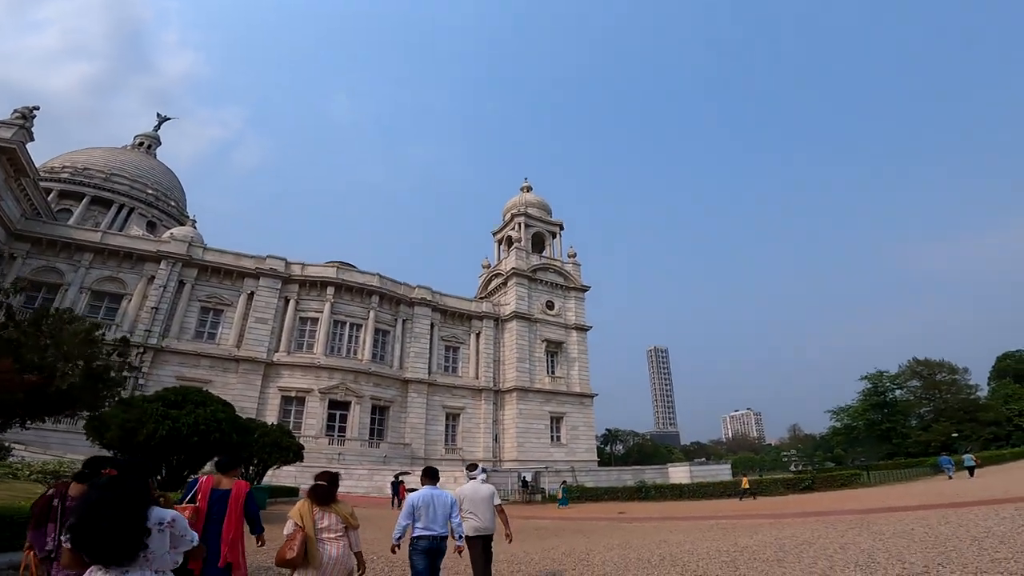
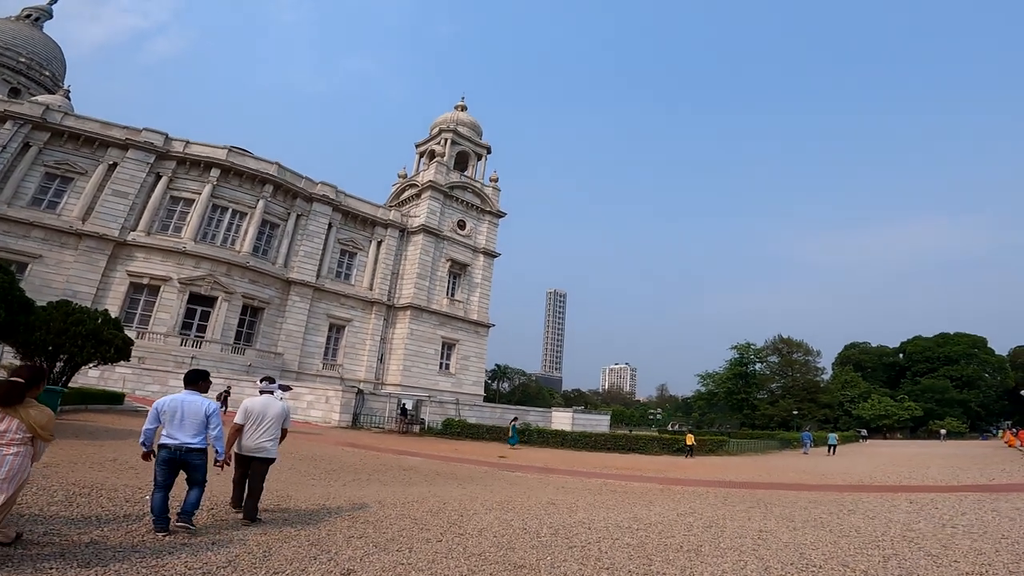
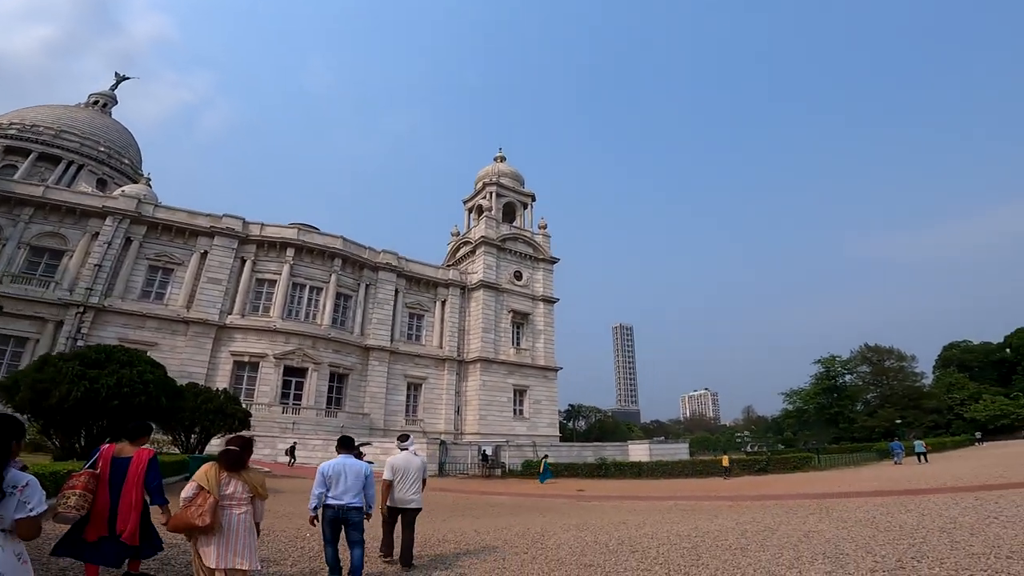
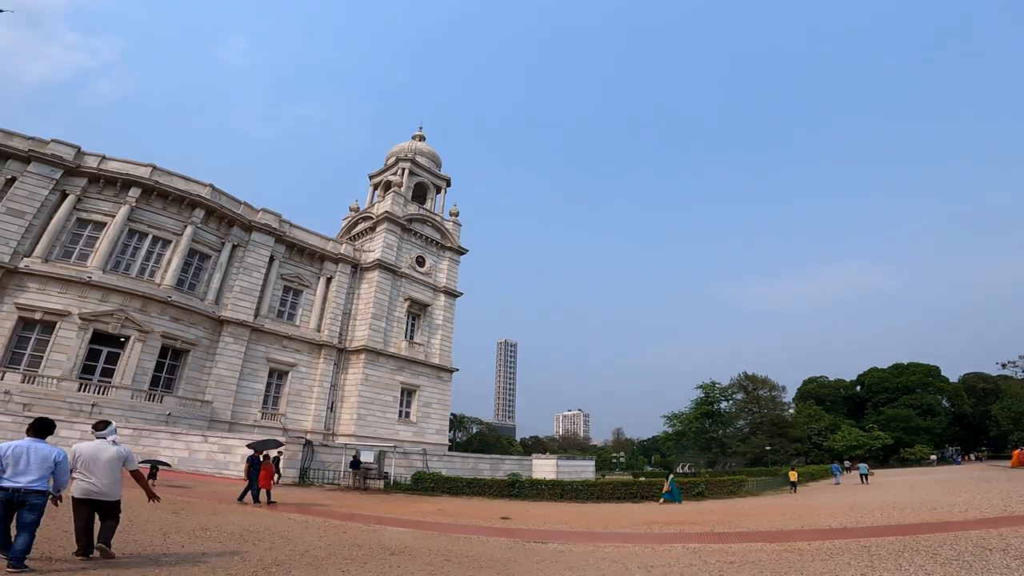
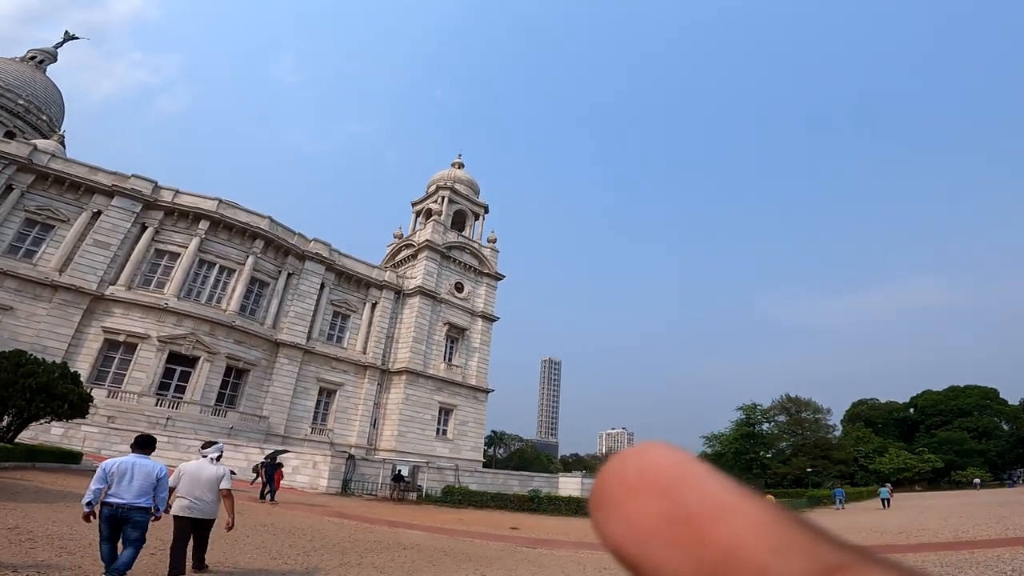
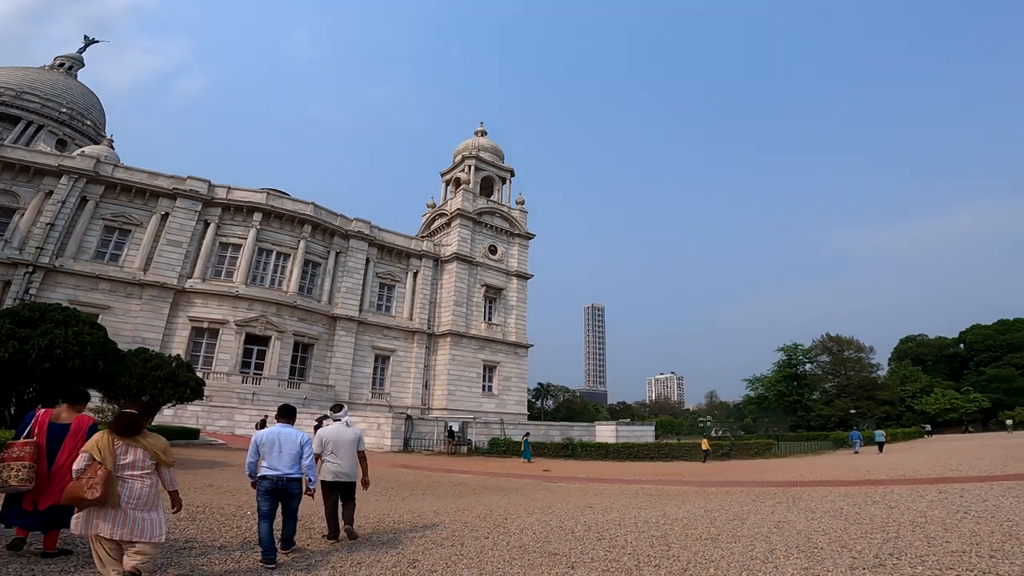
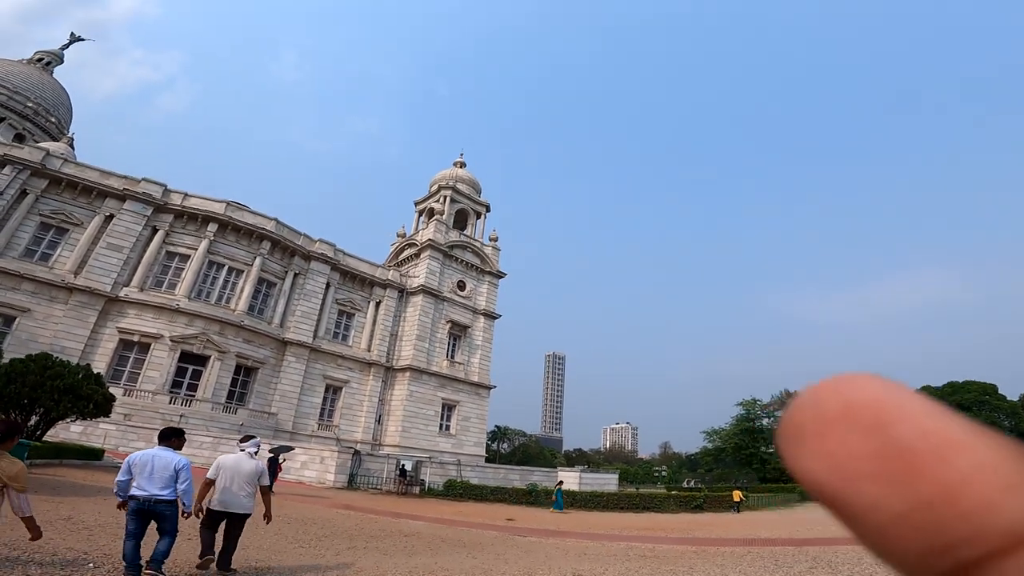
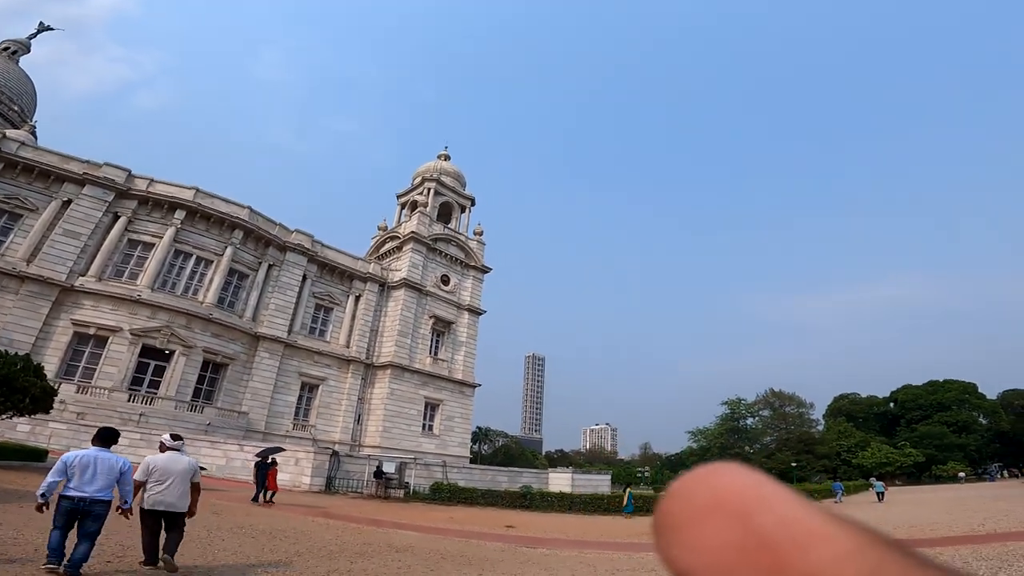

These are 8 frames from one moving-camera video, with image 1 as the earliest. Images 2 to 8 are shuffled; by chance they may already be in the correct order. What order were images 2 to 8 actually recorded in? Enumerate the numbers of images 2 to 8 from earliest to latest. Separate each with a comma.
3, 6, 2, 7, 5, 8, 4
